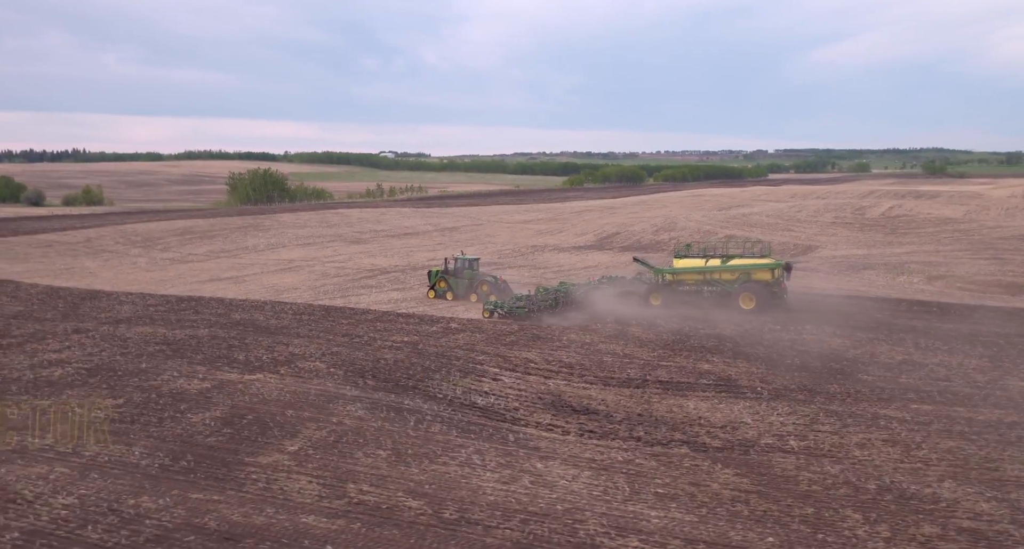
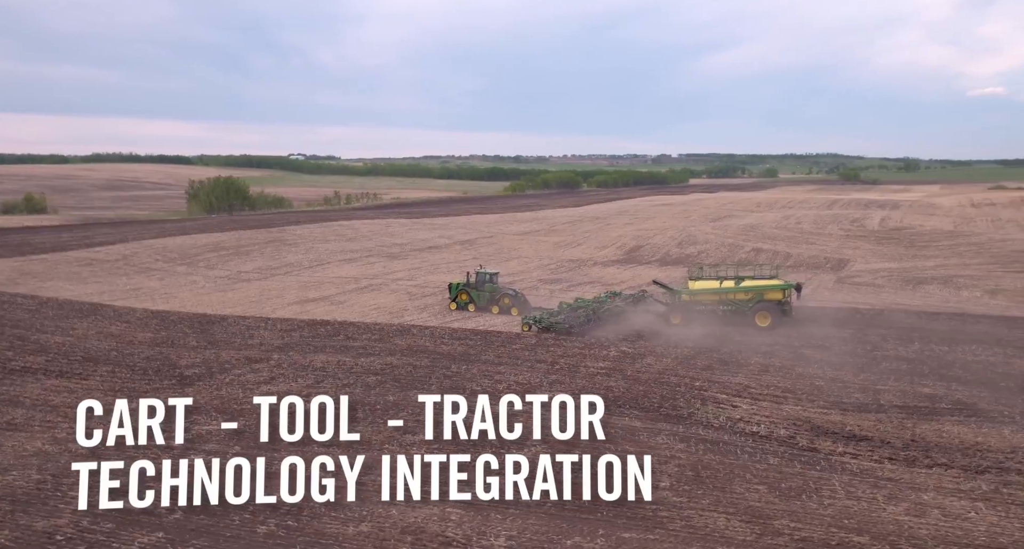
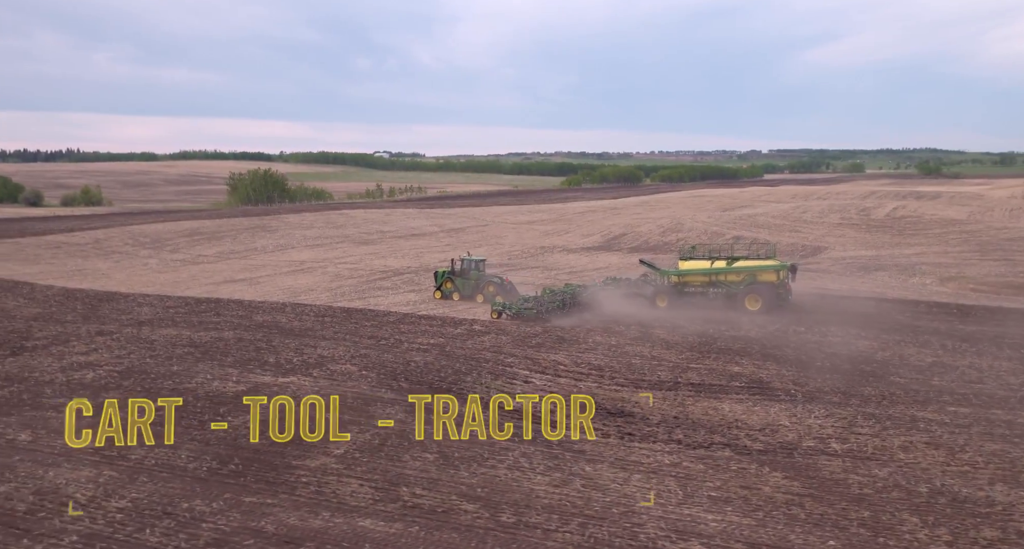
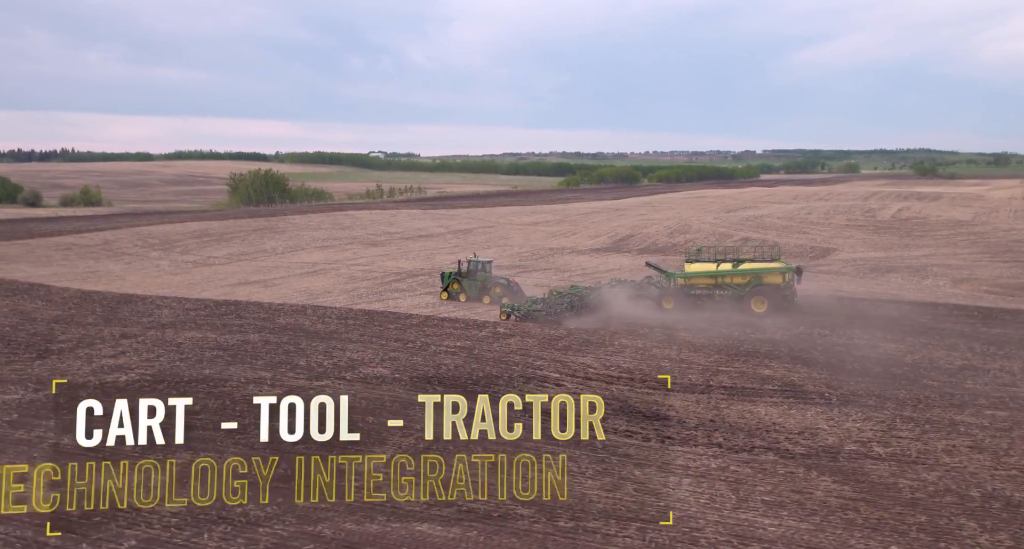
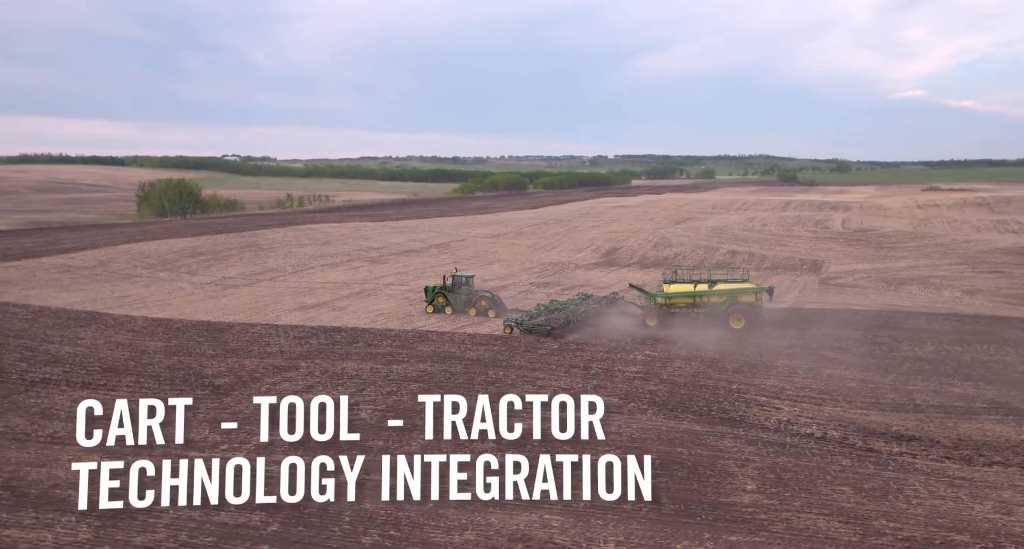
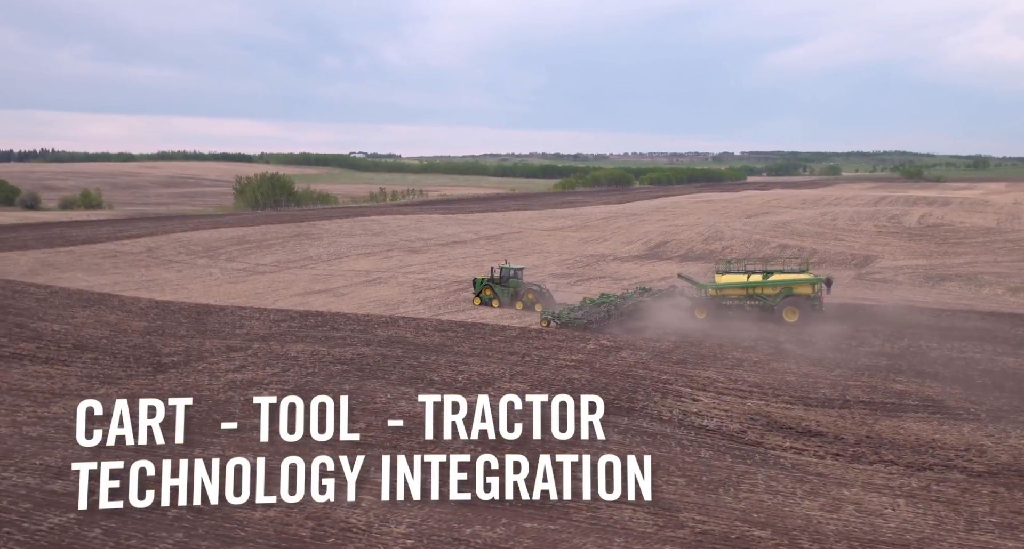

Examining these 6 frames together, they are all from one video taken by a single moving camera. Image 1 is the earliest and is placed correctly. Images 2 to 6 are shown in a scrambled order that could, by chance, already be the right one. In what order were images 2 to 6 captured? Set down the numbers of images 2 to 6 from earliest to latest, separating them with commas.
3, 4, 6, 2, 5
